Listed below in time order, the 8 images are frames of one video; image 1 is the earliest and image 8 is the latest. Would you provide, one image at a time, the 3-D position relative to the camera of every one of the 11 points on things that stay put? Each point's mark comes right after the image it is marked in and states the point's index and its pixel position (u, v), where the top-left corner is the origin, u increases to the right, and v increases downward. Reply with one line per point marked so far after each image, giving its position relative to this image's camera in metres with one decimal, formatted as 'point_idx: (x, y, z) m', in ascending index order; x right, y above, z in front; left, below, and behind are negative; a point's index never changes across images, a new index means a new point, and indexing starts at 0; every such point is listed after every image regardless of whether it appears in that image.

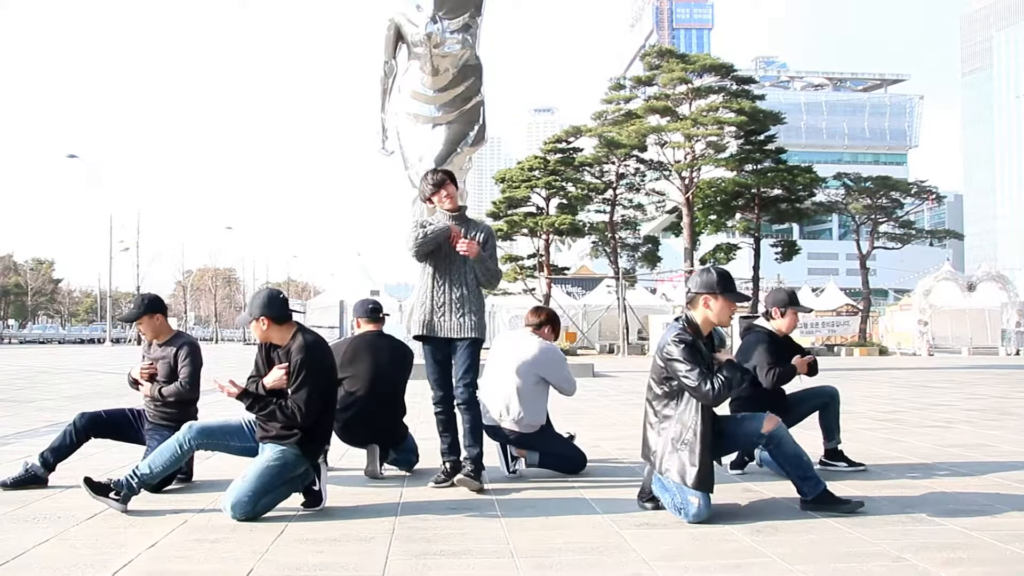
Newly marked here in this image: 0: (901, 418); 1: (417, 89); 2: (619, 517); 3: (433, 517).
0: (+4.2, -1.4, +9.3) m
1: (-1.5, +3.1, +13.6) m
2: (+0.5, -1.1, +4.2) m
3: (-0.4, -1.1, +4.2) m
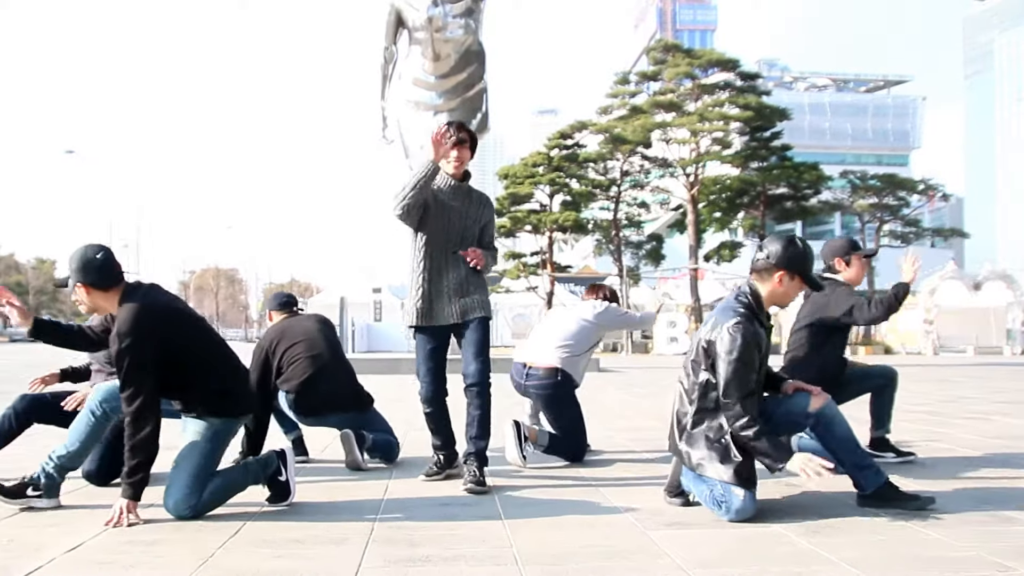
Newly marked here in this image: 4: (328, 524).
0: (+4.3, -1.2, +8.6) m
1: (-1.4, +3.3, +13.0) m
2: (+0.5, -0.9, +3.5) m
3: (-0.4, -0.9, +3.5) m
4: (-0.7, -0.9, +3.3) m
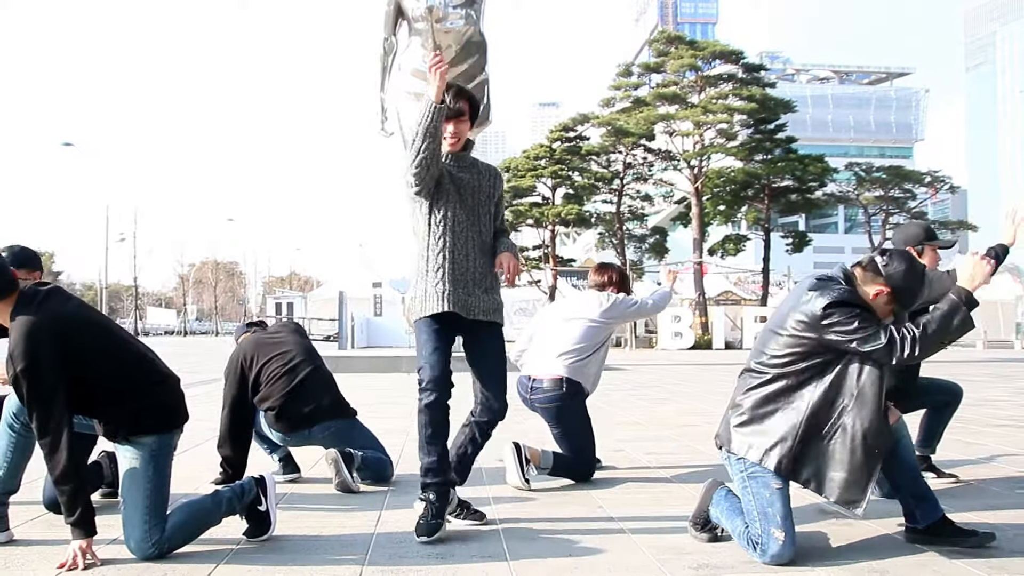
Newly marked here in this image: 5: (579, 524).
0: (+4.3, -1.2, +8.2) m
1: (-1.4, +3.3, +12.5) m
2: (+0.6, -1.0, +3.1) m
3: (-0.4, -1.0, +3.1) m
4: (-0.7, -1.0, +2.9) m
5: (+0.3, -1.0, +3.6) m
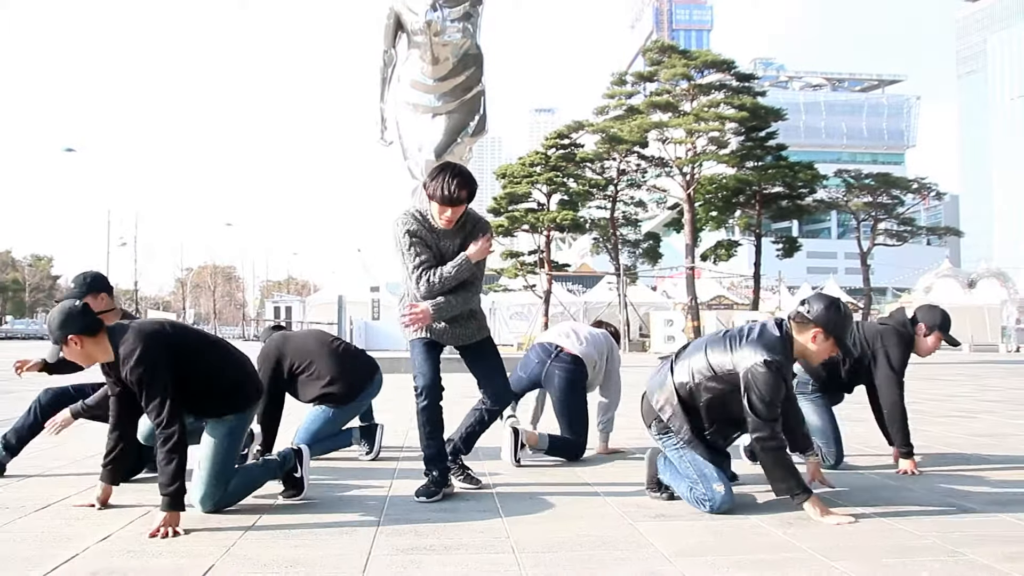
0: (+4.2, -1.3, +8.9) m
1: (-1.5, +3.2, +13.2) m
2: (+0.5, -1.0, +3.7) m
3: (-0.4, -1.0, +3.8) m
4: (-0.7, -1.0, +3.6) m
5: (+0.2, -1.0, +4.3) m
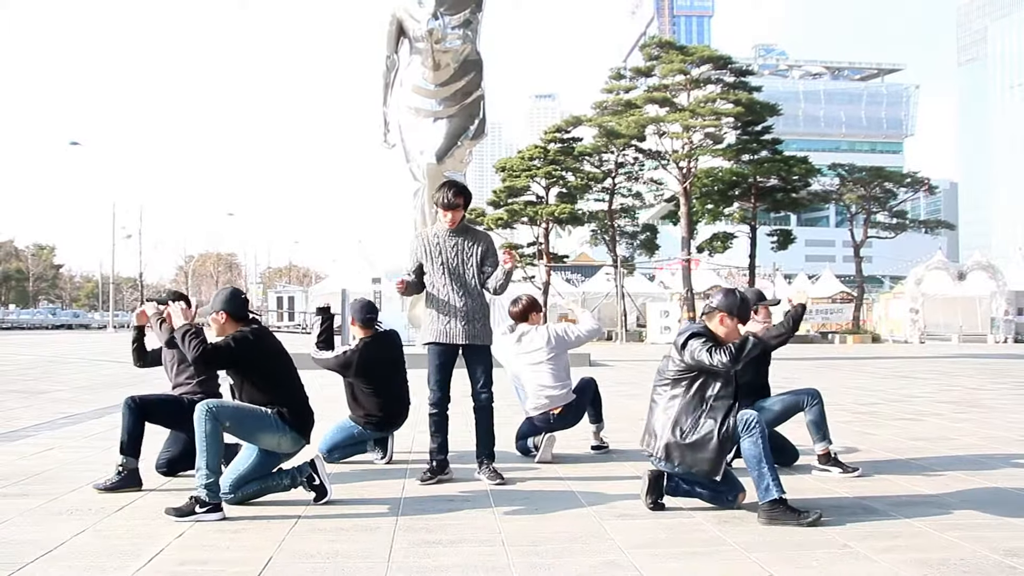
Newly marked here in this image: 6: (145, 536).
0: (+4.2, -1.4, +9.7) m
1: (-1.5, +3.2, +14.0) m
2: (+0.5, -1.2, +4.6) m
3: (-0.4, -1.2, +4.6) m
4: (-0.8, -1.2, +4.4) m
5: (+0.2, -1.2, +5.1) m
6: (-1.8, -1.2, +4.1) m
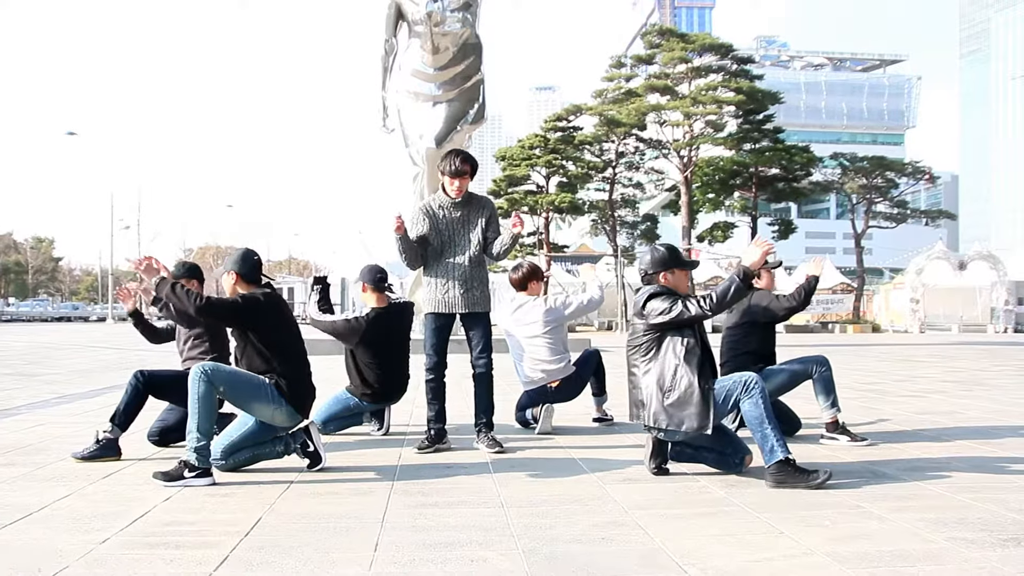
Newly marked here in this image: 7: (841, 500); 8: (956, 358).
0: (+4.2, -1.1, +9.6) m
1: (-1.5, +3.5, +13.8) m
2: (+0.5, -1.0, +4.4) m
3: (-0.4, -1.0, +4.5) m
4: (-0.8, -1.0, +4.3) m
5: (+0.2, -1.0, +5.0) m
6: (-1.8, -1.0, +4.0) m
7: (+1.4, -0.9, +3.7) m
8: (+8.2, -1.3, +15.8) m
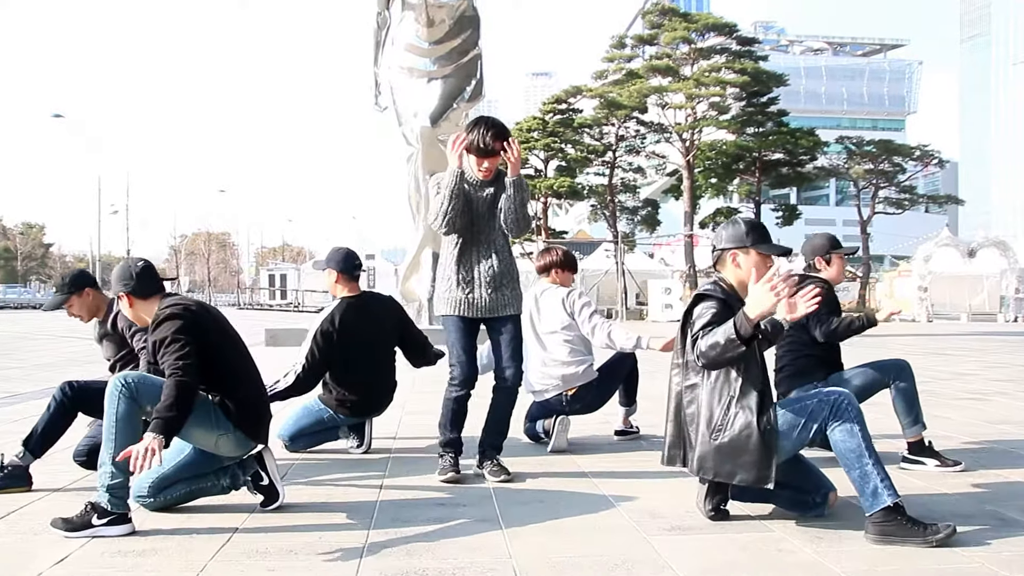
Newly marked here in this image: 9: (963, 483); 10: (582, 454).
0: (+4.2, -1.0, +8.6) m
1: (-1.5, +3.7, +12.7) m
2: (+0.5, -0.9, +3.4) m
3: (-0.4, -0.9, +3.4) m
4: (-0.7, -0.9, +3.3) m
5: (+0.2, -0.9, +4.0) m
6: (-1.7, -0.9, +3.0) m
7: (+1.5, -0.9, +2.7) m
8: (+8.2, -1.1, +14.8) m
9: (+2.1, -0.9, +4.0) m
10: (+0.4, -0.9, +4.7) m
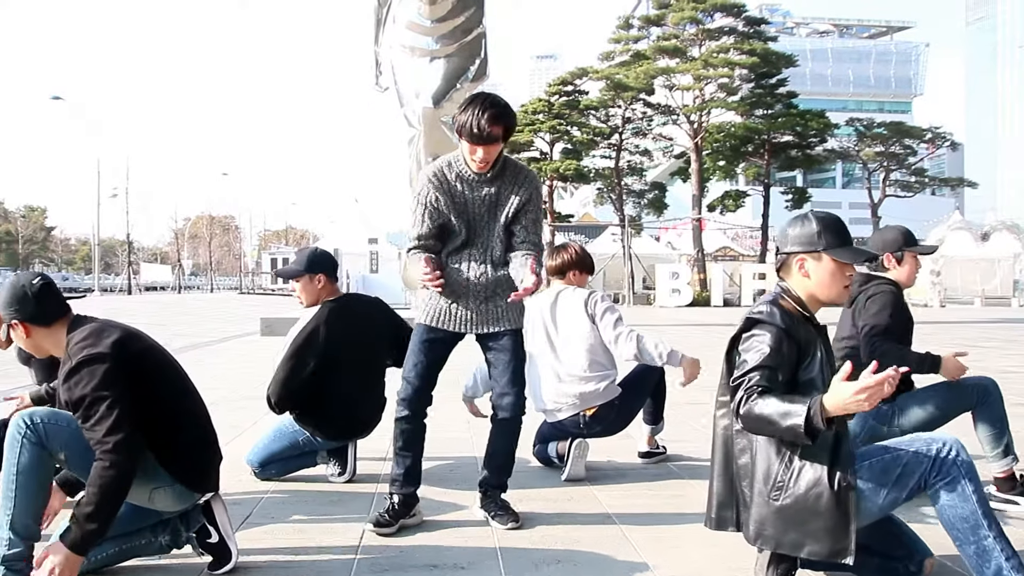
0: (+4.3, -0.9, +8.0) m
1: (-1.4, +3.8, +12.0) m
2: (+0.6, -1.0, +2.8) m
3: (-0.3, -1.0, +2.9) m
4: (-0.7, -1.0, +2.7) m
5: (+0.3, -1.0, +3.4) m
6: (-1.7, -1.0, +2.4) m
7: (+1.5, -0.9, +2.1) m
8: (+8.3, -0.9, +14.2) m
9: (+2.1, -0.9, +3.4) m
10: (+0.5, -0.9, +4.1) m
